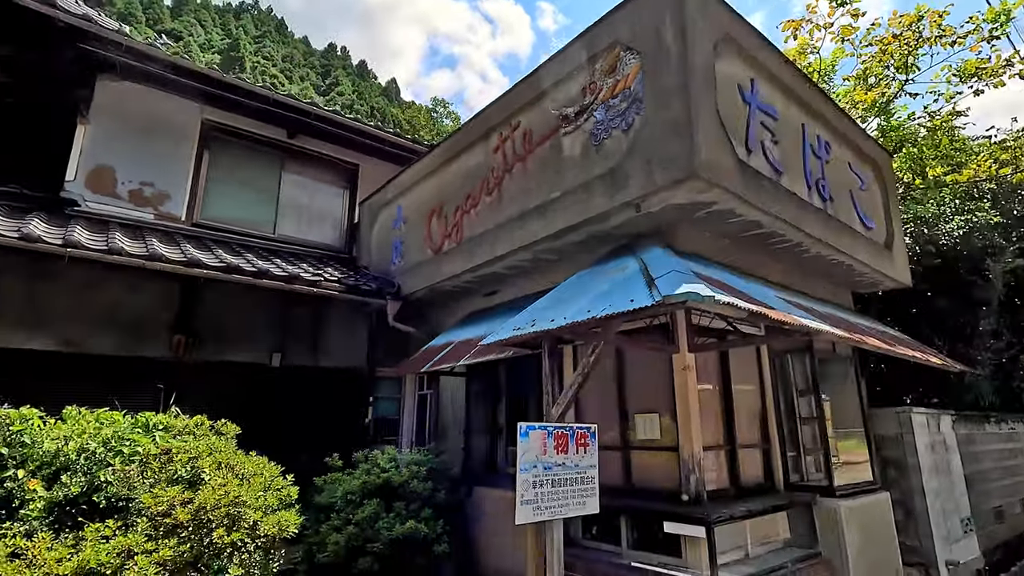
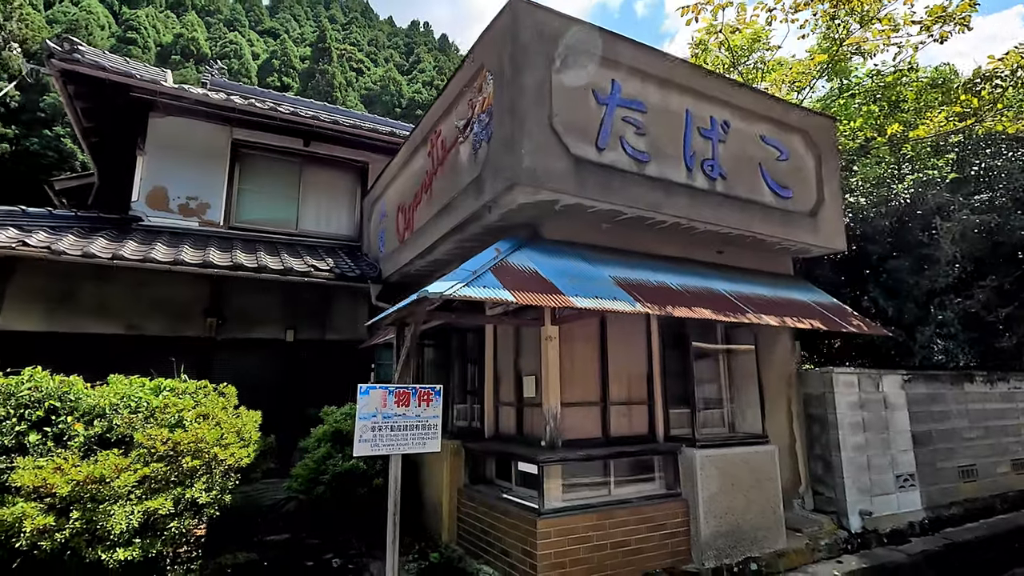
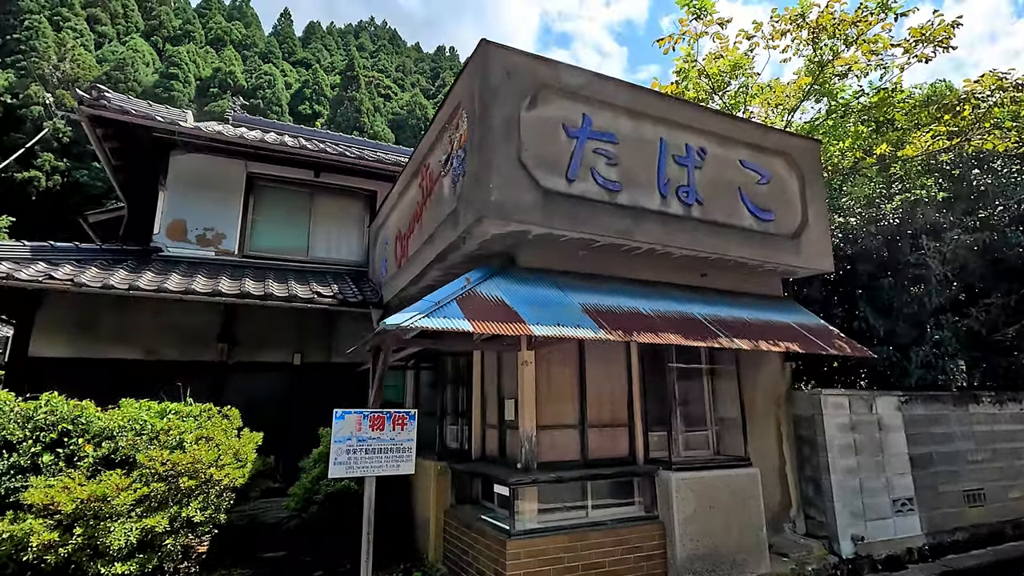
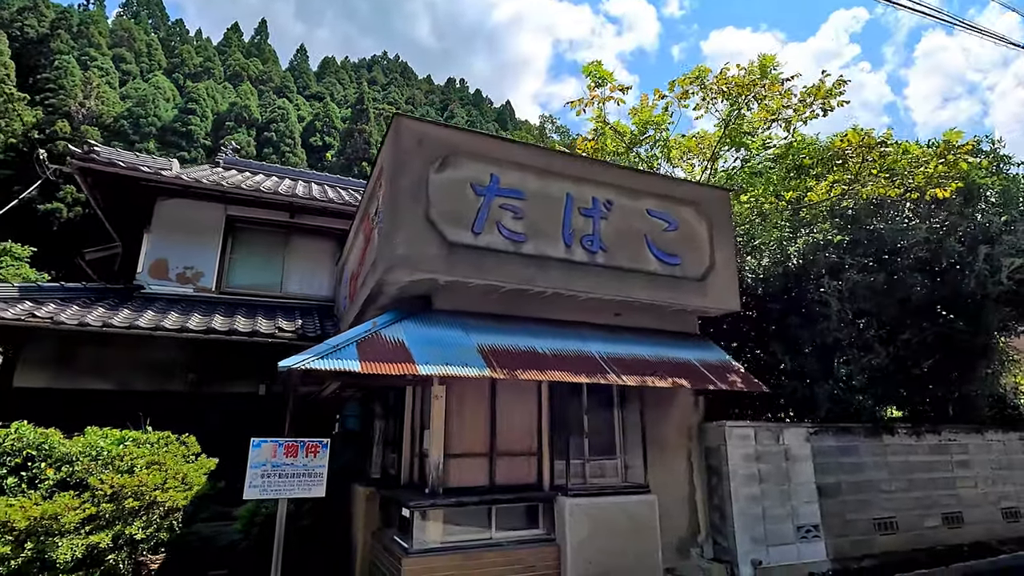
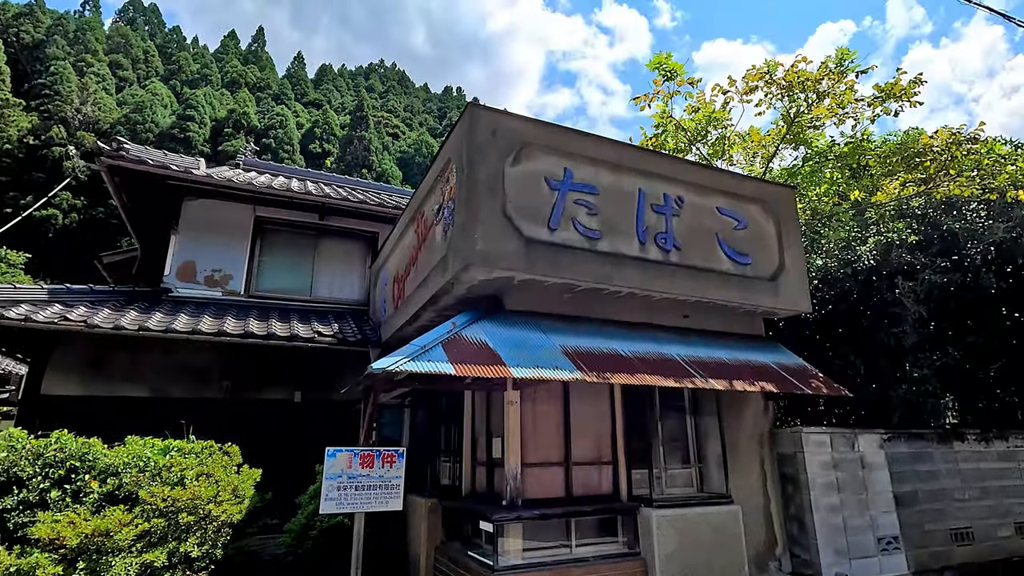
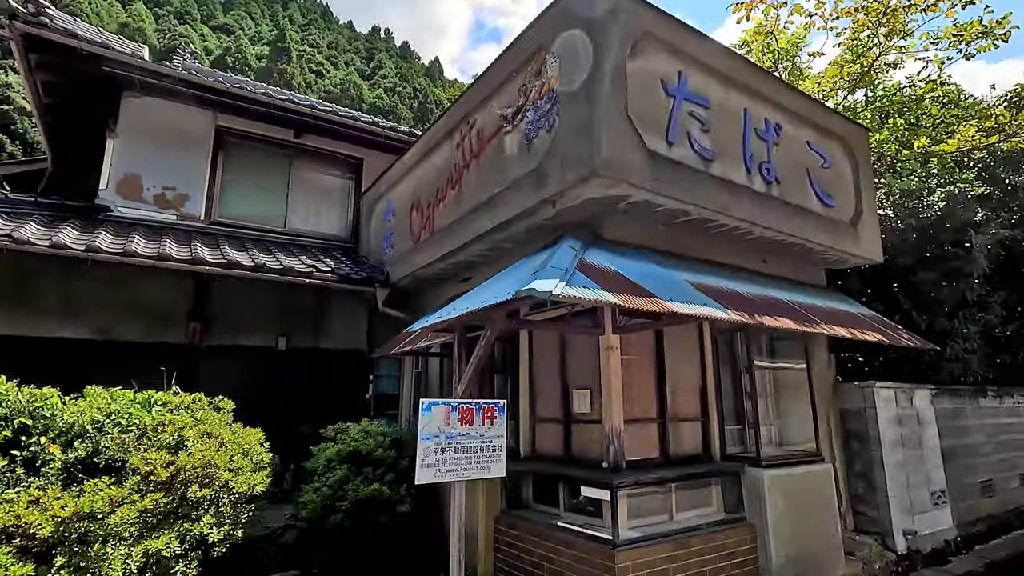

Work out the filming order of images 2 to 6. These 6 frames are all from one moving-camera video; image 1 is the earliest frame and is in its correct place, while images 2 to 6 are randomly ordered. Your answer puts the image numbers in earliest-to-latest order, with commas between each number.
6, 2, 3, 5, 4
